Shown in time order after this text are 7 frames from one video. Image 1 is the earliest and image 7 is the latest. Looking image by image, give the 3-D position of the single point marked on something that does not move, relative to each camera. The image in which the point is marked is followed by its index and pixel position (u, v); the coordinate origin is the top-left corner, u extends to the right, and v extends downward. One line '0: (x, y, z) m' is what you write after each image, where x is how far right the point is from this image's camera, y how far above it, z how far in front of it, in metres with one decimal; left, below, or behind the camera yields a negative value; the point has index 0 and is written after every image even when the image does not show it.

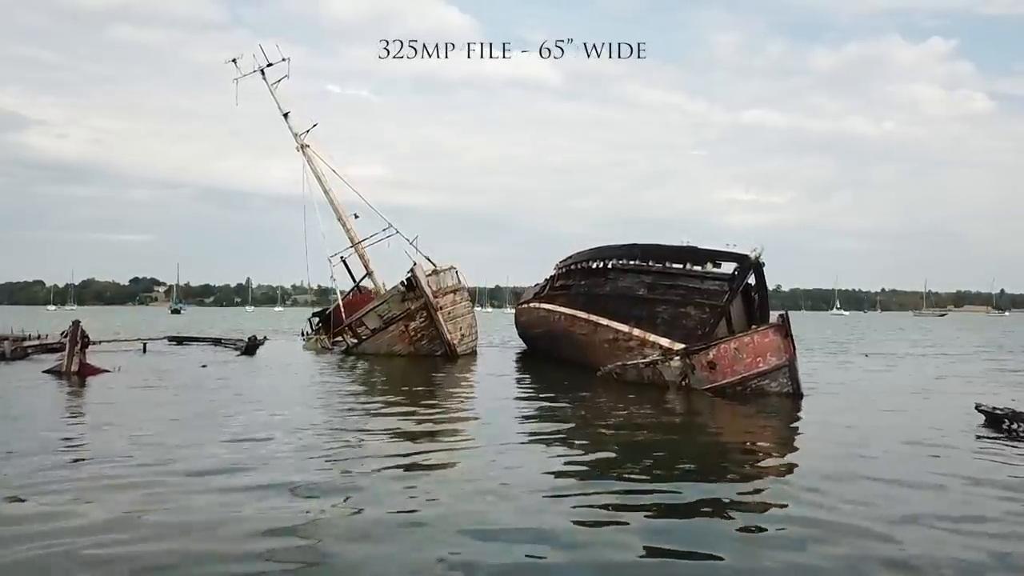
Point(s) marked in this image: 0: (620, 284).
0: (+2.5, +0.1, +18.2) m
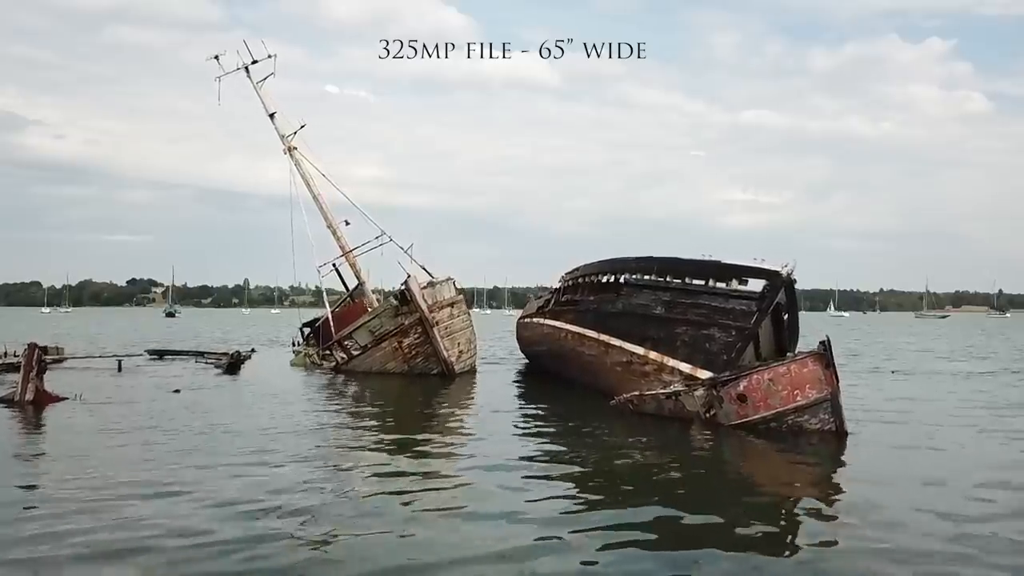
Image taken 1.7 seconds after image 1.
0: (+2.6, -0.3, +16.5) m
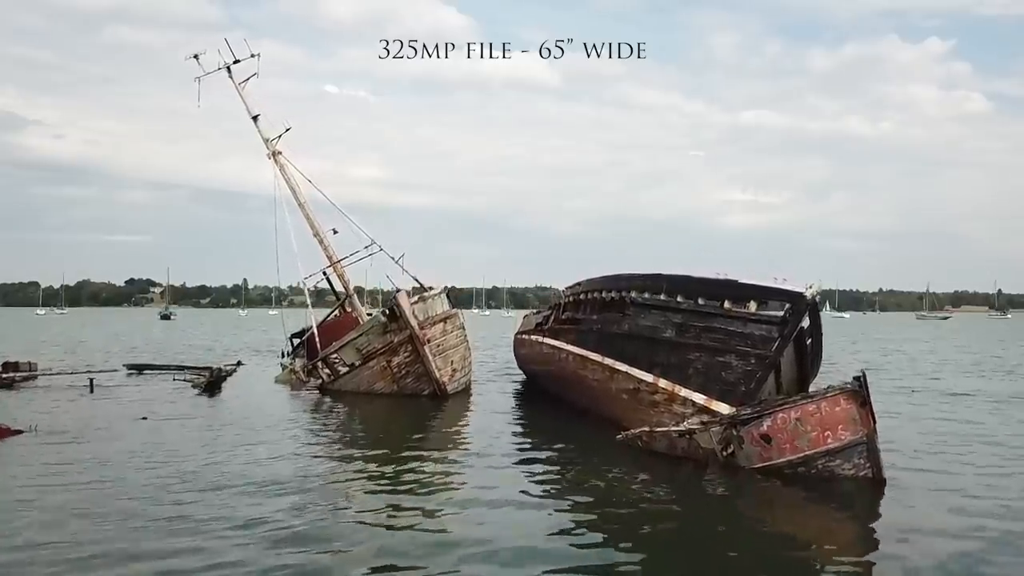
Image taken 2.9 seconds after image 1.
0: (+2.5, -0.7, +15.1) m
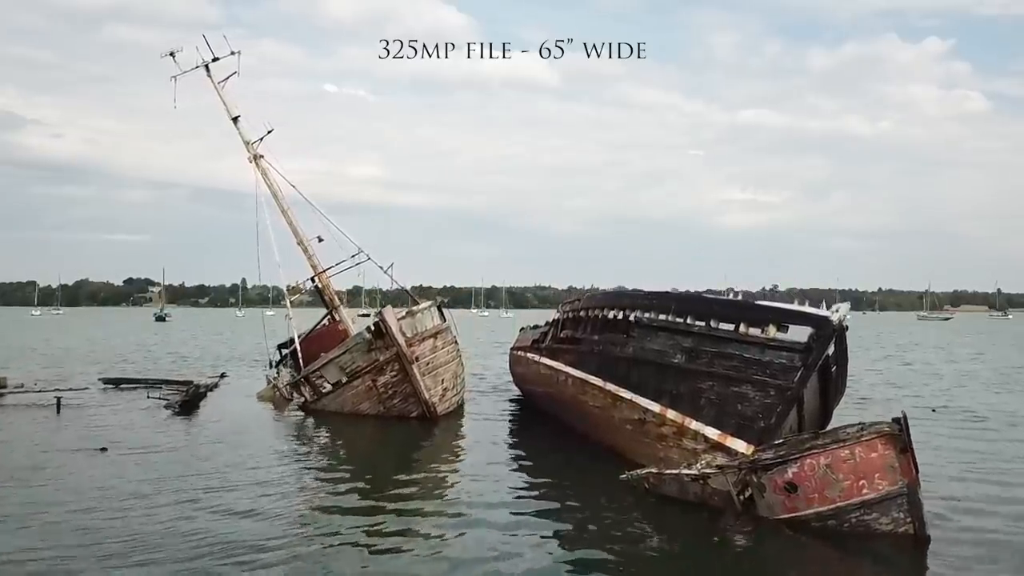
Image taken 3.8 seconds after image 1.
0: (+2.4, -1.0, +13.8) m
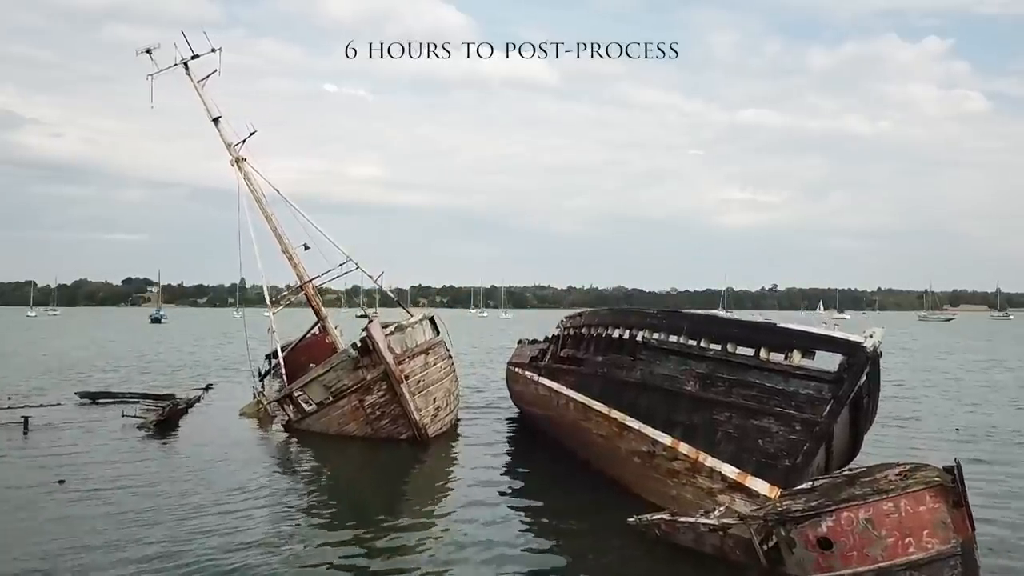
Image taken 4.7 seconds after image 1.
0: (+2.3, -1.3, +12.5) m
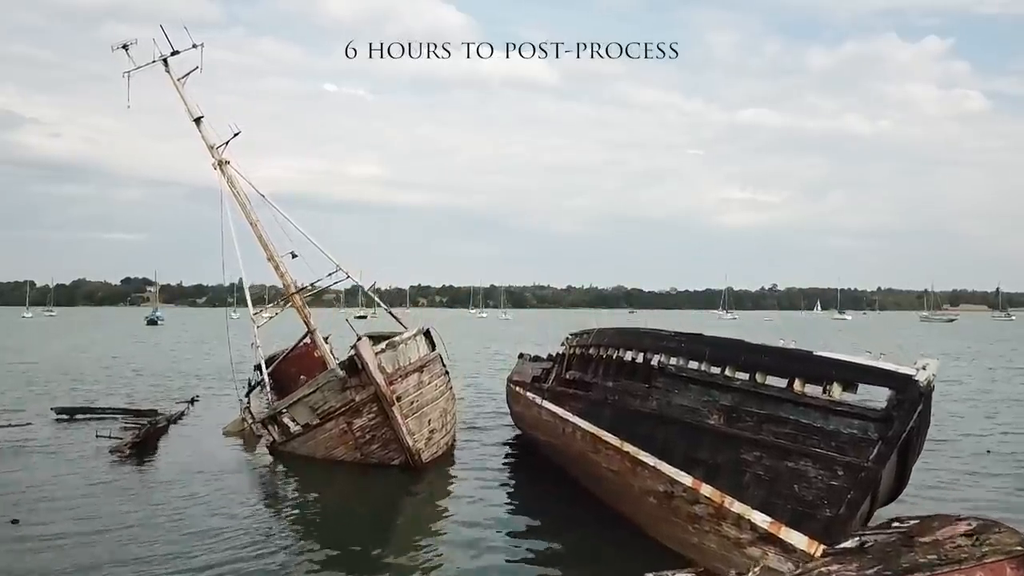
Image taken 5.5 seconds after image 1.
0: (+2.3, -1.6, +11.2) m
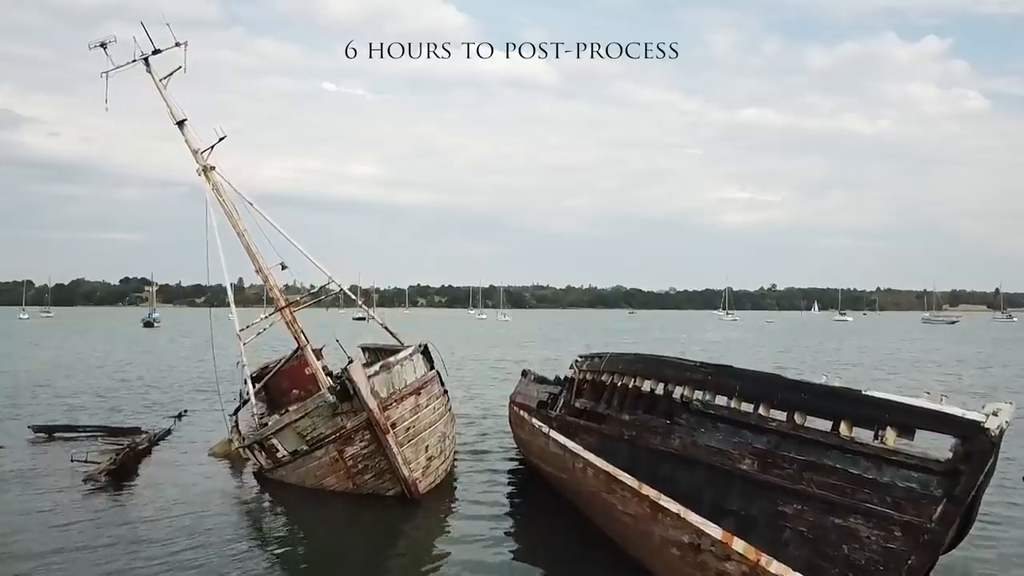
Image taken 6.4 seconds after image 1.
0: (+2.4, -1.9, +10.0) m
